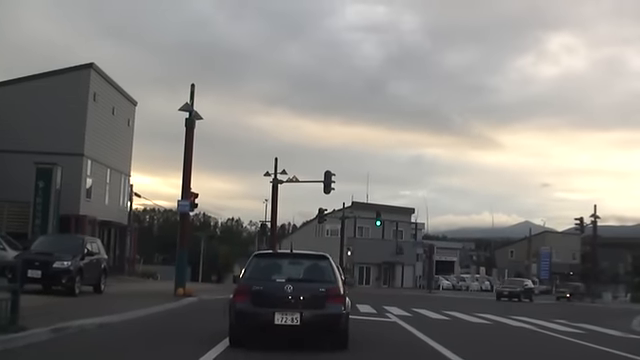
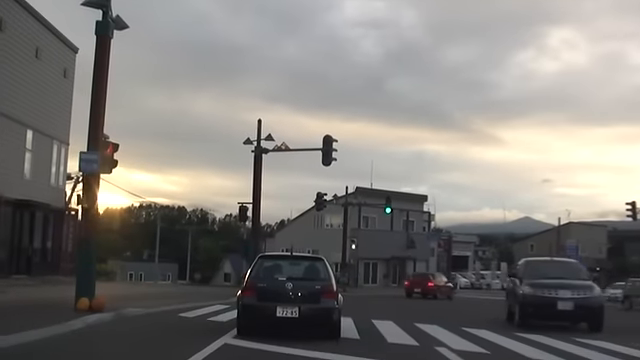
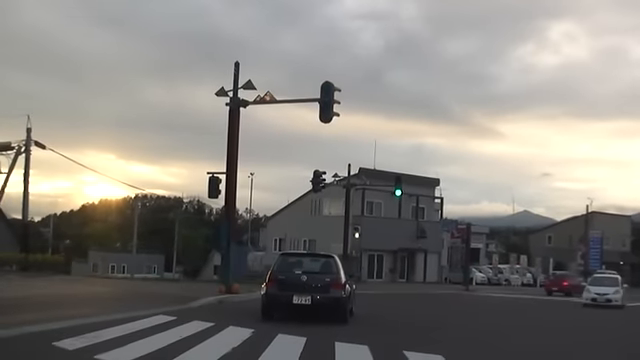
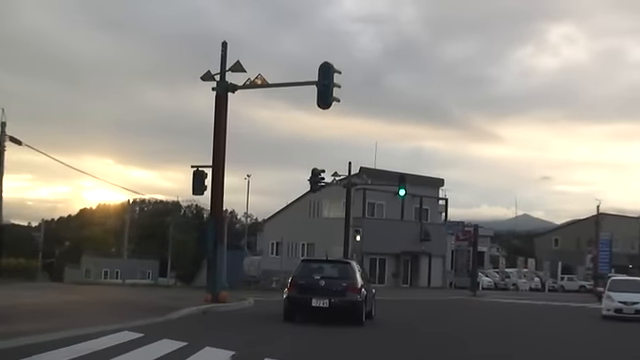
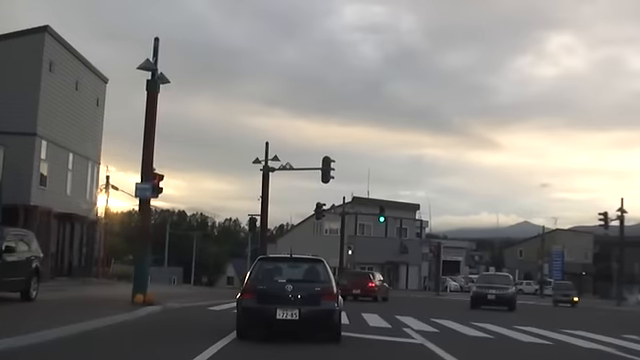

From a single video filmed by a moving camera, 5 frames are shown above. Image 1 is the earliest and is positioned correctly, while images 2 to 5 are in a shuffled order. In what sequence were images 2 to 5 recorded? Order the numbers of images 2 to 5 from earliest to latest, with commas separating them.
5, 2, 3, 4
